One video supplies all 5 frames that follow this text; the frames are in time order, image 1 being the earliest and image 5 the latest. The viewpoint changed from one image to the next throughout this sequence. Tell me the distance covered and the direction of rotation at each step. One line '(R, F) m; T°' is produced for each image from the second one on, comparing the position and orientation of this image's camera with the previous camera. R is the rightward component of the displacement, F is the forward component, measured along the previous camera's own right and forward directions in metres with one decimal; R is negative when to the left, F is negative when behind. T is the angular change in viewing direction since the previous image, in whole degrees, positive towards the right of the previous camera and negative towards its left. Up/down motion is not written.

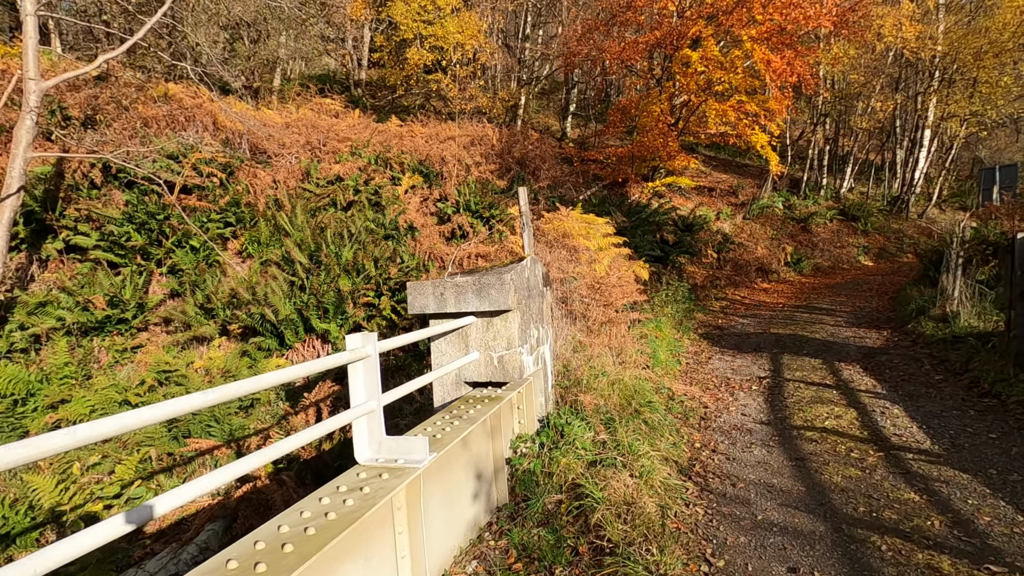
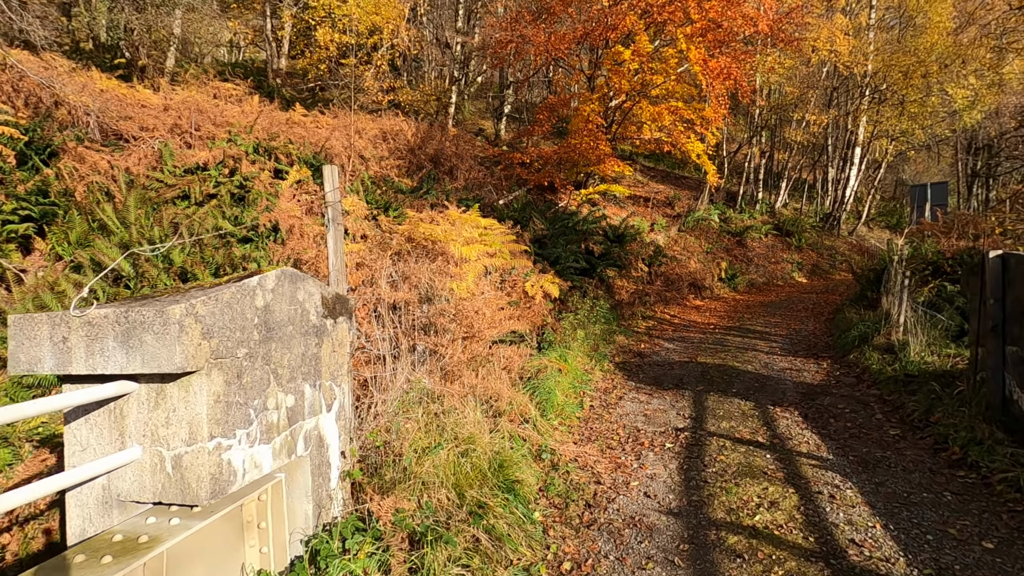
(+0.8, +1.3) m; +5°
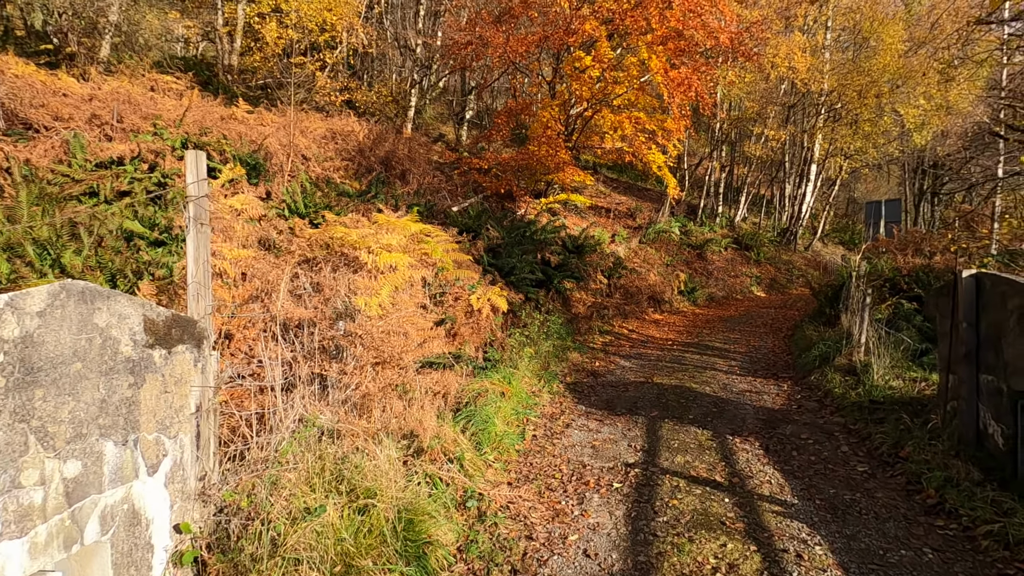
(+0.2, +0.5) m; +4°
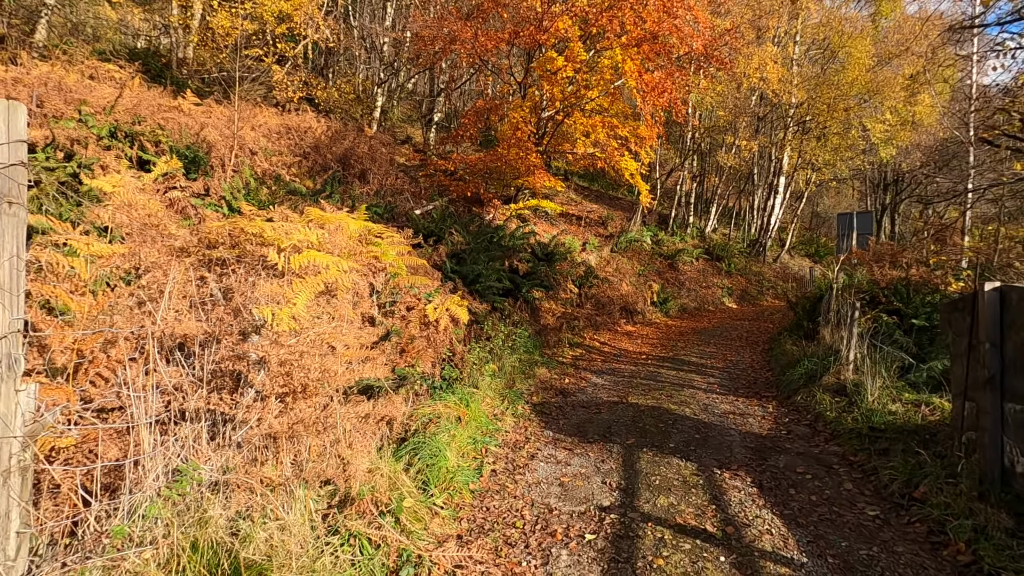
(+0.1, +0.6) m; +3°
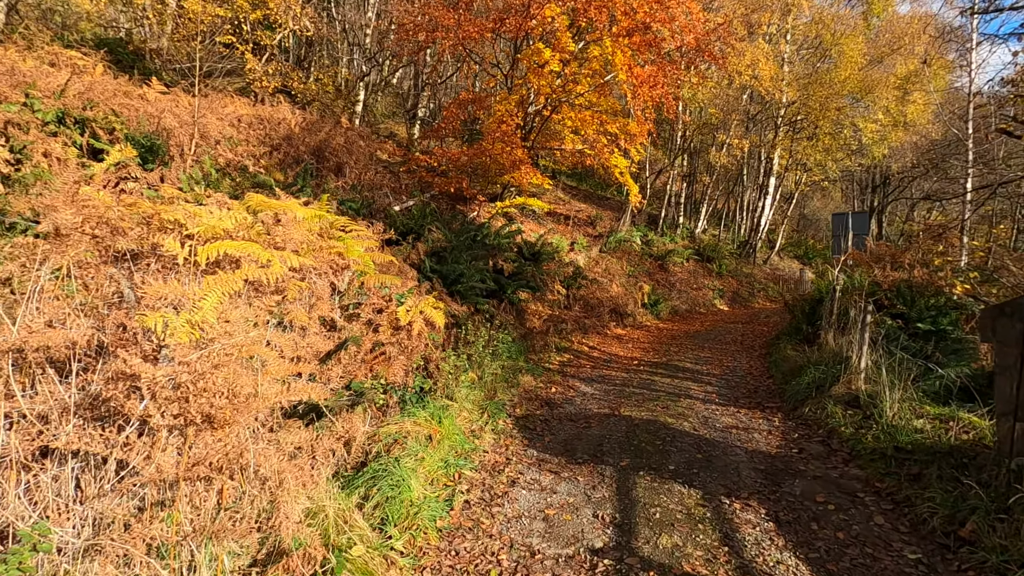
(+0.1, +0.5) m; +1°
